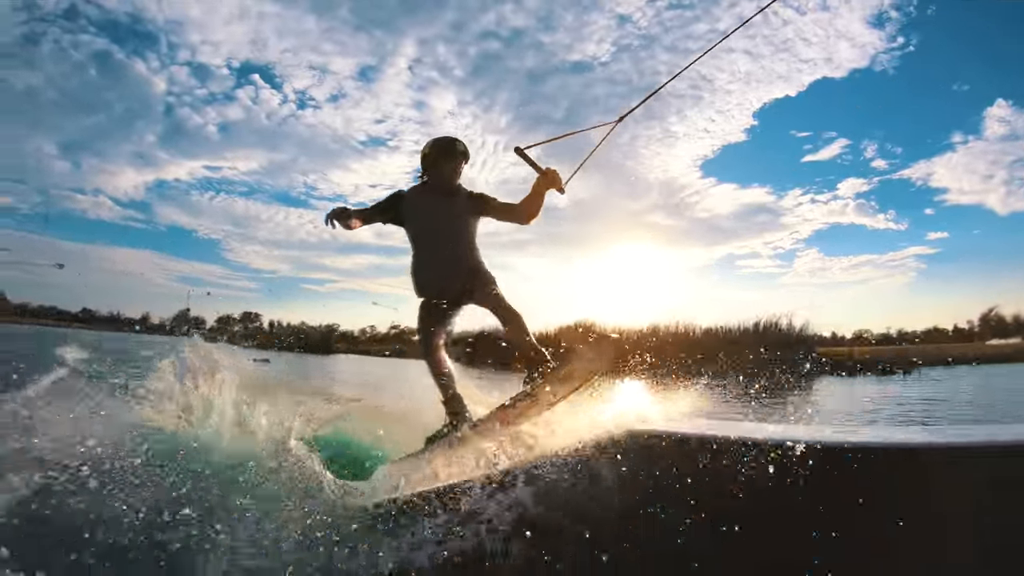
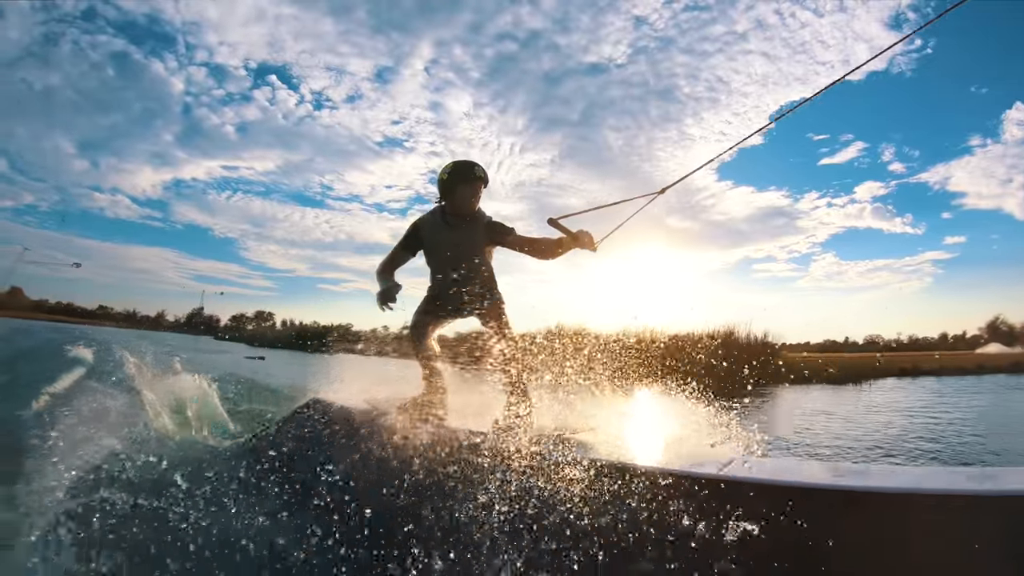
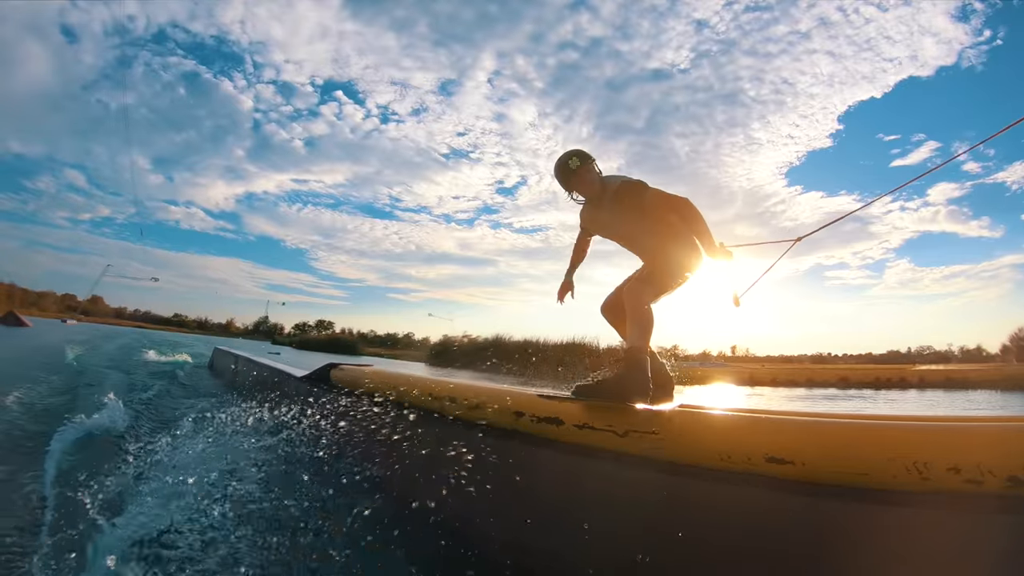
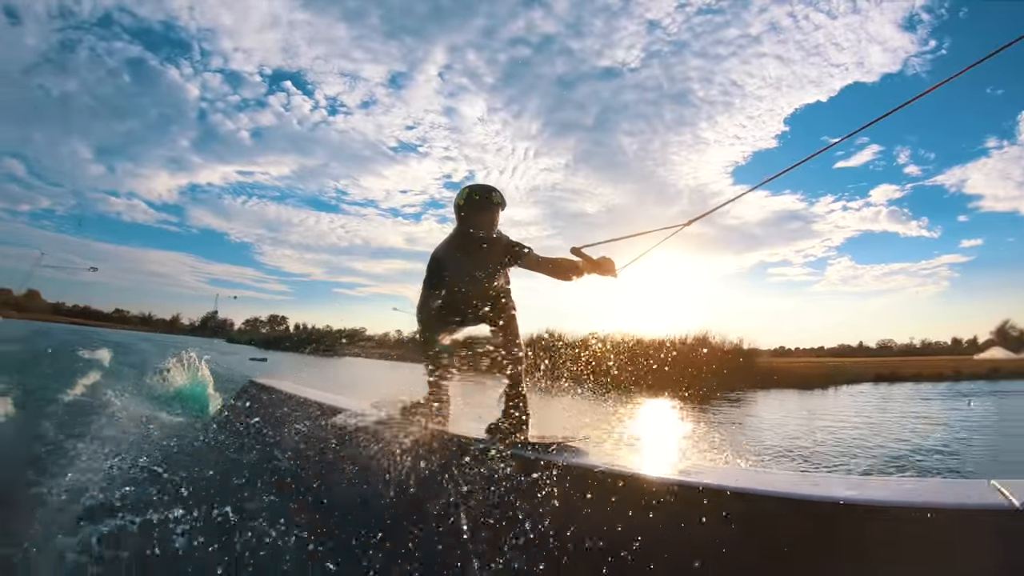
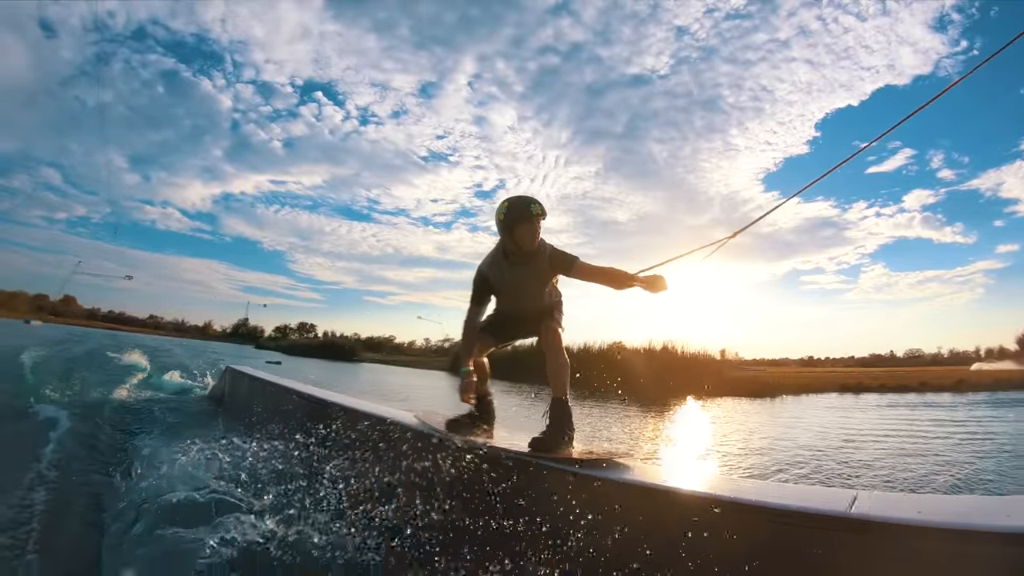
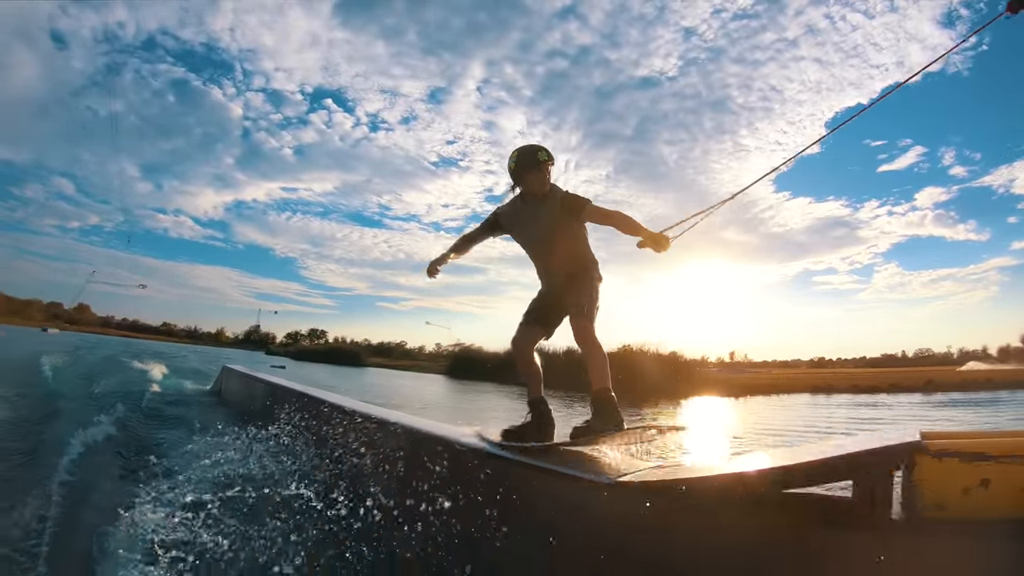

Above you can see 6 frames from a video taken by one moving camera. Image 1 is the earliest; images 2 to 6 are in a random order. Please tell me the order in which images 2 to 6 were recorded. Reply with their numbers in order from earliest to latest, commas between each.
2, 4, 5, 6, 3
